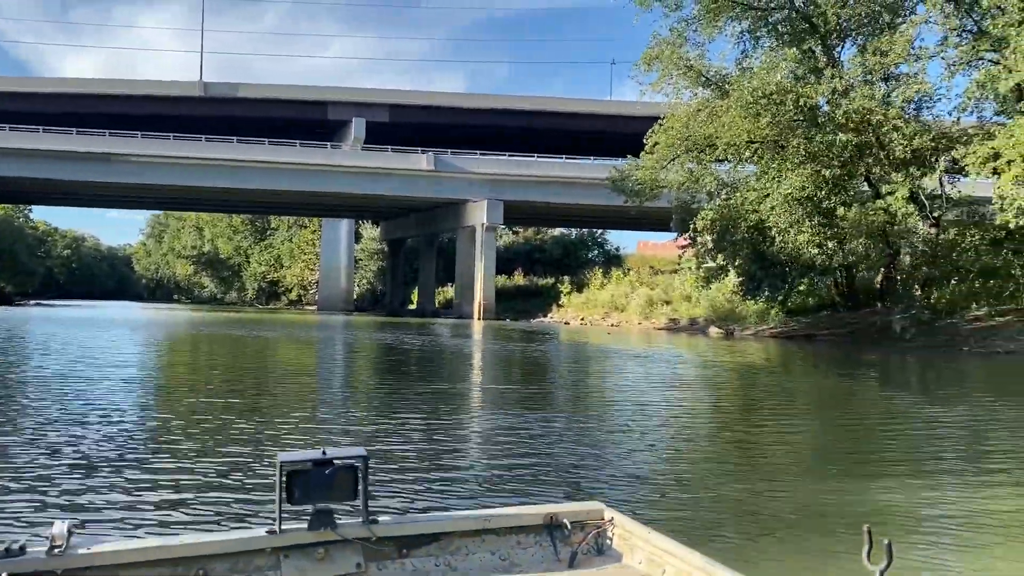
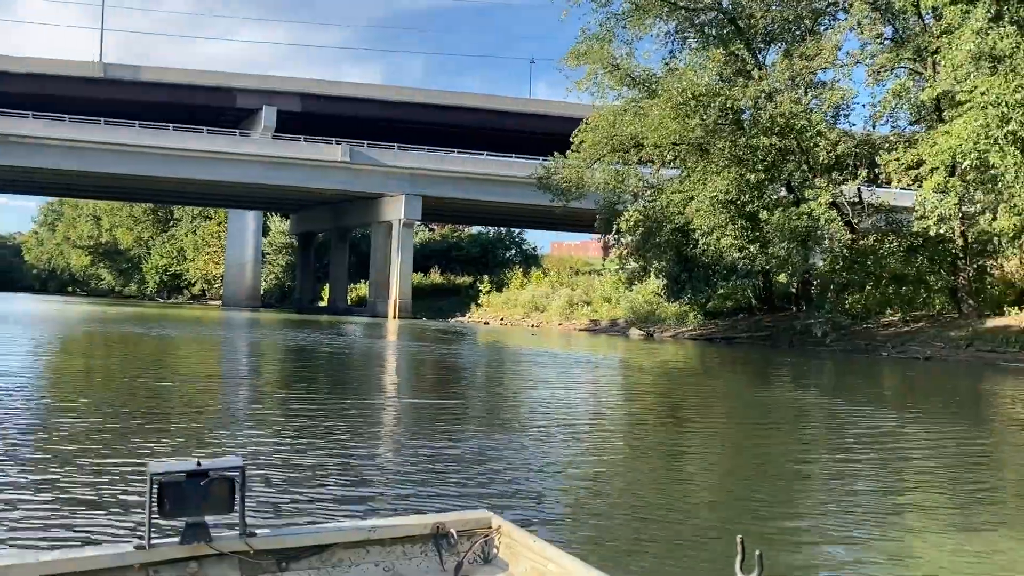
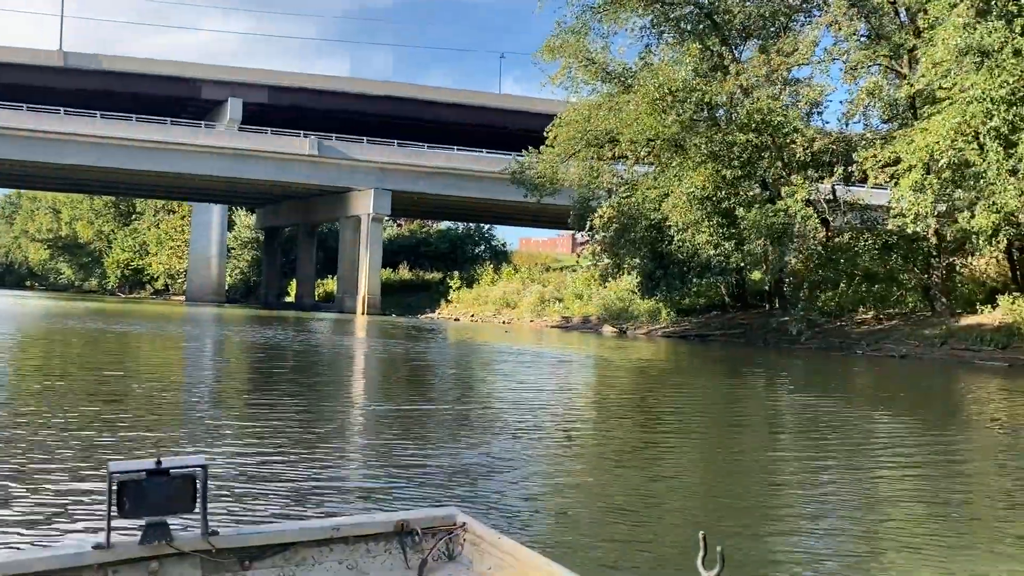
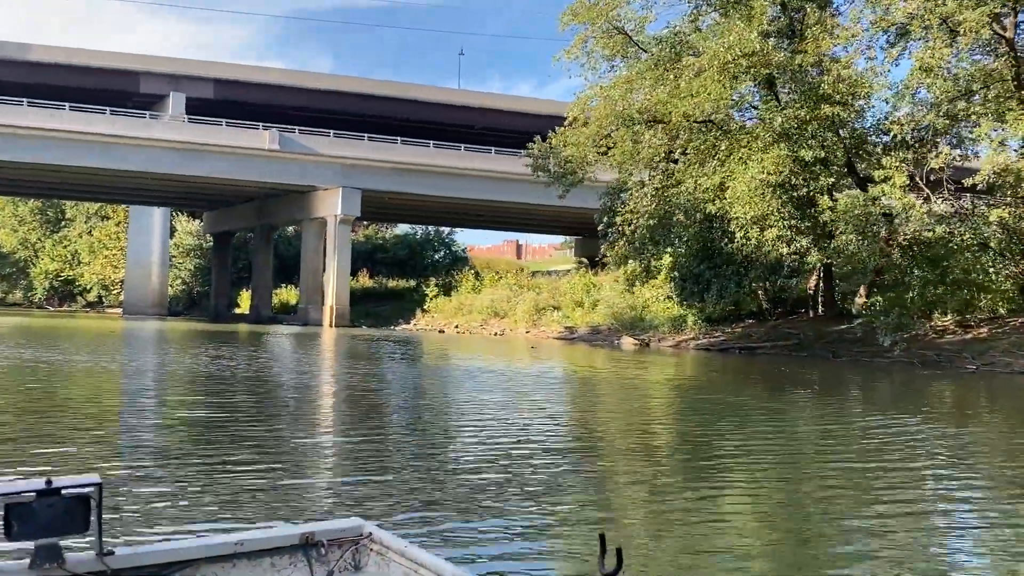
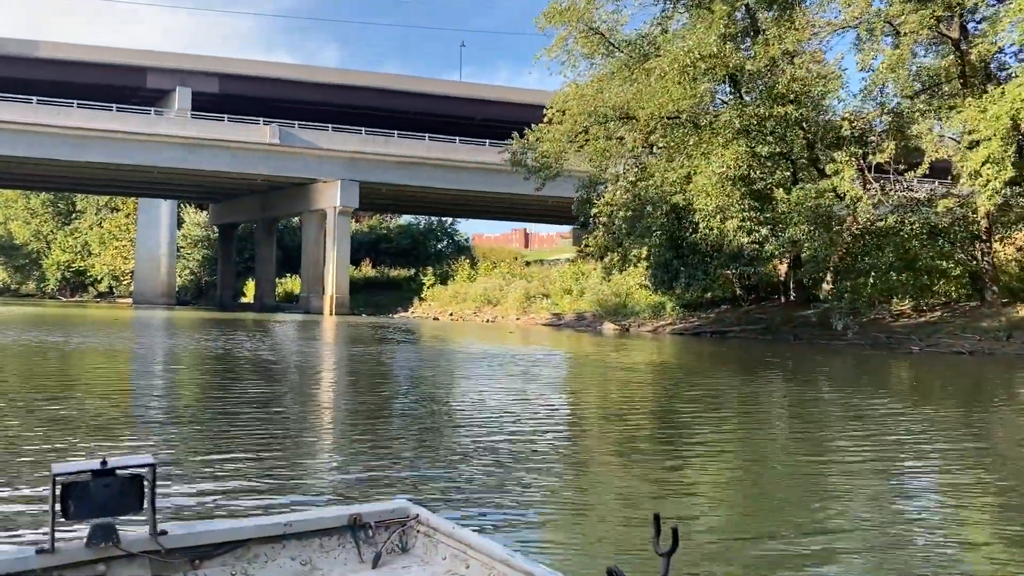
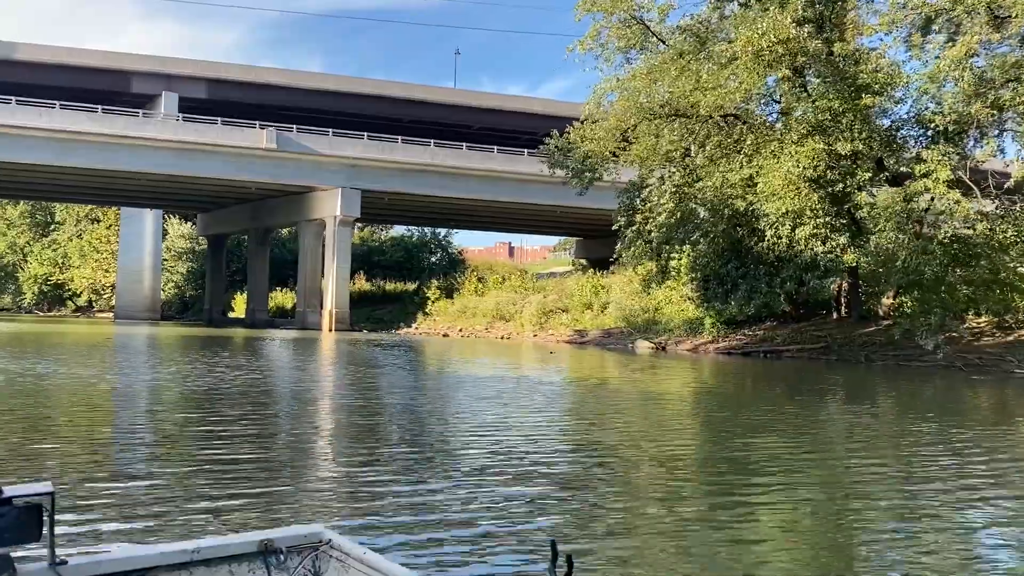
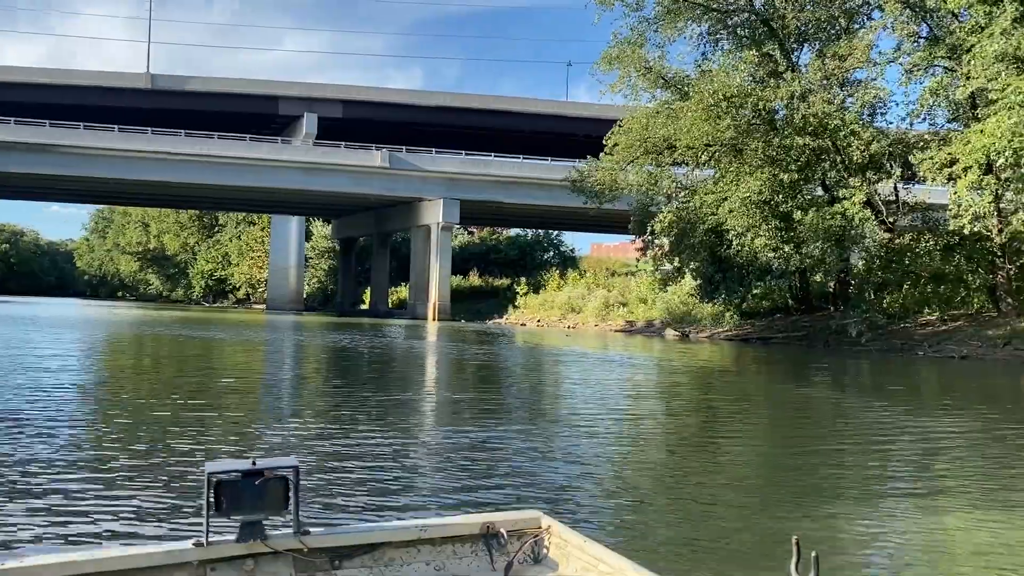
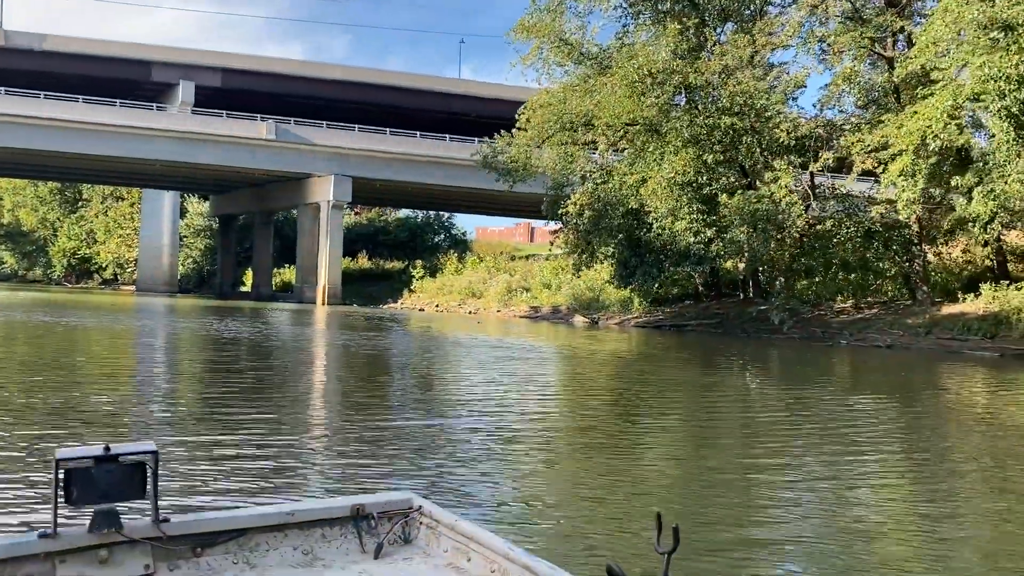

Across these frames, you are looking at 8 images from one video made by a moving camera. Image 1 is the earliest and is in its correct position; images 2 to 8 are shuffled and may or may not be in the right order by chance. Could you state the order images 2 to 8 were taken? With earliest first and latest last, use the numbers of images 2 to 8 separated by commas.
7, 2, 3, 8, 5, 4, 6
